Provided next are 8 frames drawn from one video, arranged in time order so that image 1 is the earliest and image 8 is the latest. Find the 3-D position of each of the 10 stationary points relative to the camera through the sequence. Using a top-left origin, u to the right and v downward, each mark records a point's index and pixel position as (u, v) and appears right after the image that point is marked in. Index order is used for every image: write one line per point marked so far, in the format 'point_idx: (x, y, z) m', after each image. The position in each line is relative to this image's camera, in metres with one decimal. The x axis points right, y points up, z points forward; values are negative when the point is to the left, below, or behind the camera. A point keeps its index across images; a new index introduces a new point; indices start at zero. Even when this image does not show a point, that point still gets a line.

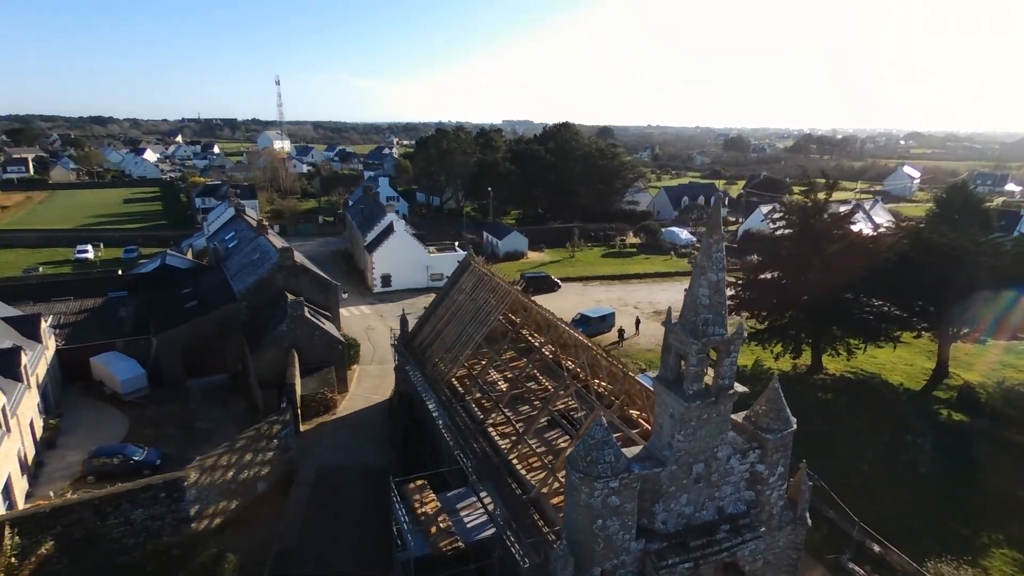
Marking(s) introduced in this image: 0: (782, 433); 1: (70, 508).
0: (+5.0, -2.7, +11.2) m
1: (-9.4, -4.7, +13.0) m
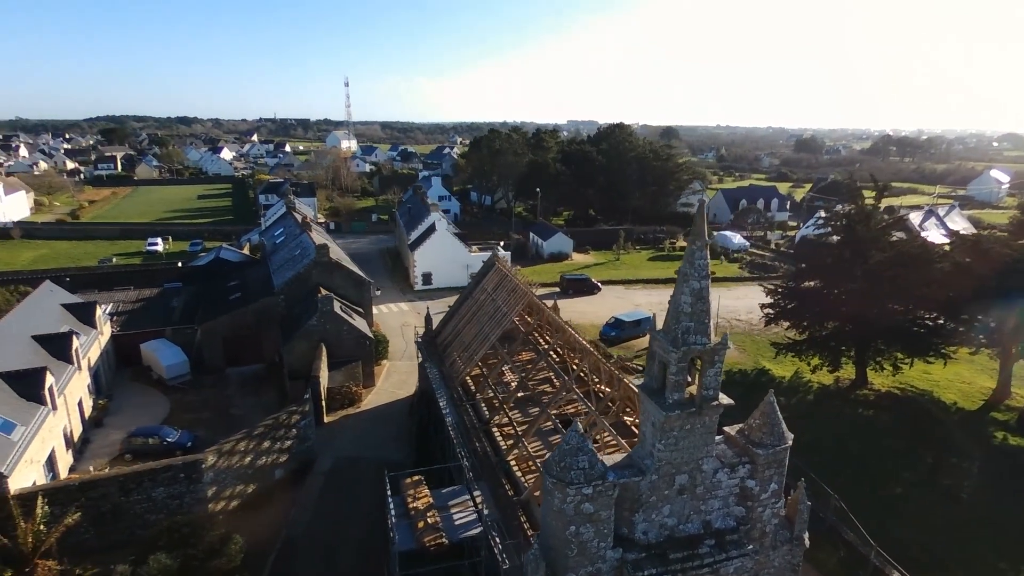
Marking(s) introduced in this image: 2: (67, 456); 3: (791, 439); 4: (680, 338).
0: (+4.7, -2.8, +10.8) m
1: (-9.5, -4.5, +14.0) m
2: (-12.7, -4.8, +17.4) m
3: (+5.1, -2.7, +11.1) m
4: (+2.7, -0.8, +9.8) m
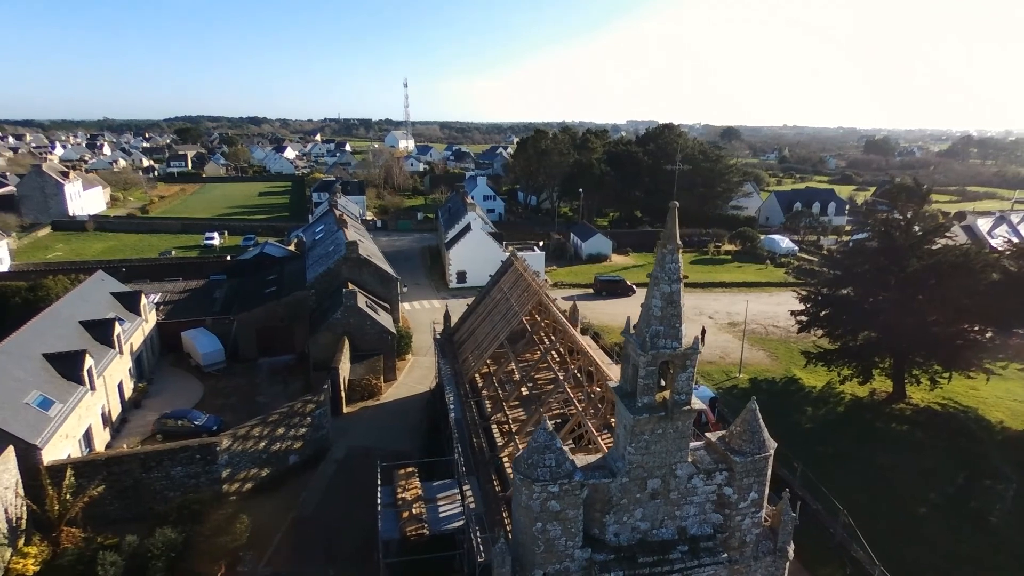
0: (+4.2, -2.9, +10.6) m
1: (-9.7, -4.2, +15.0) m
2: (-12.5, -4.5, +18.7) m
3: (+4.7, -2.9, +10.9) m
4: (+2.2, -0.9, +9.8) m
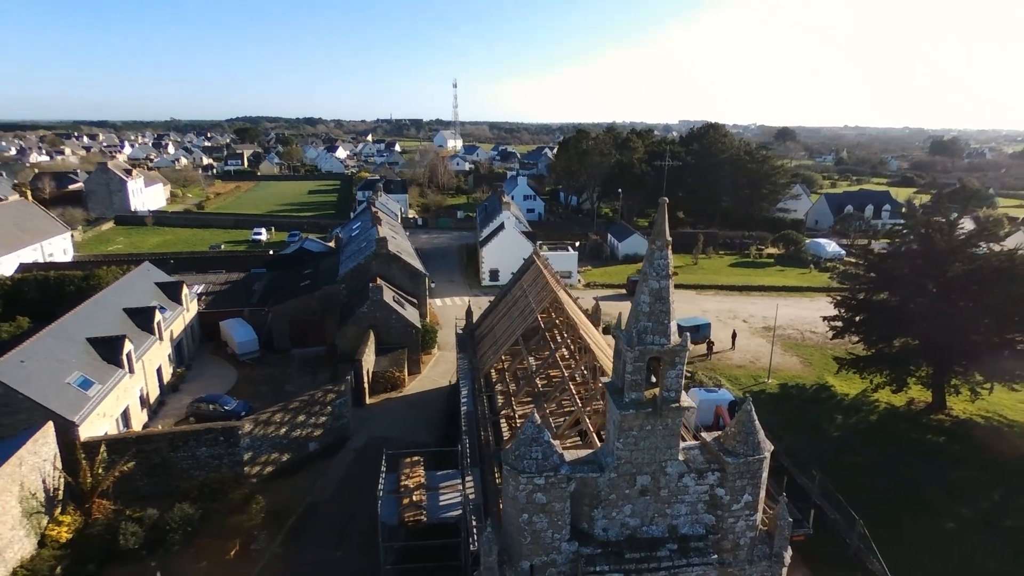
0: (+4.0, -2.9, +10.5) m
1: (-9.5, -3.9, +15.9) m
2: (-12.1, -4.1, +19.8) m
3: (+4.5, -2.8, +10.7) m
4: (+2.0, -0.8, +9.8) m
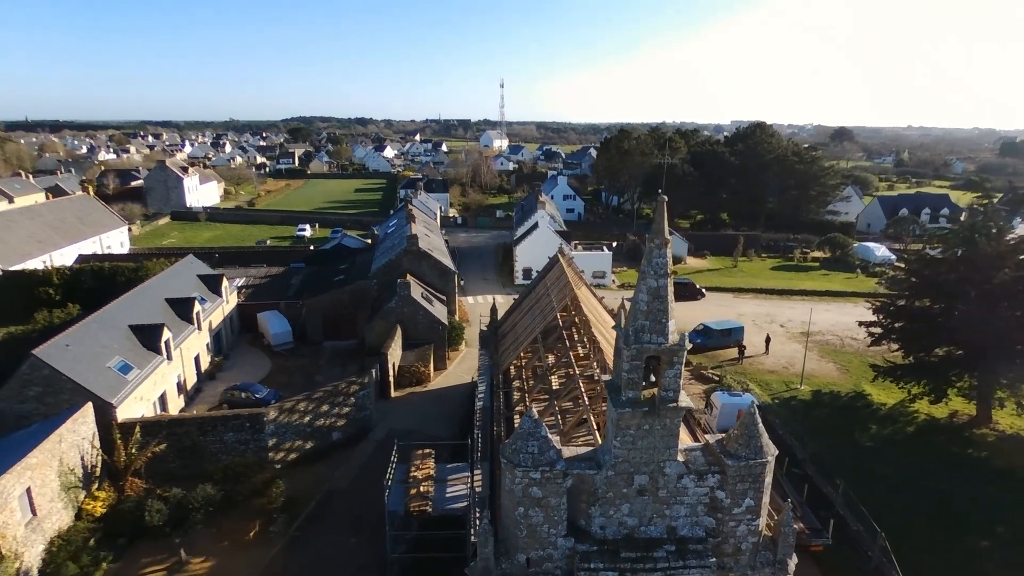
0: (+4.0, -2.9, +10.3) m
1: (-9.1, -3.7, +16.7) m
2: (-11.4, -3.8, +20.8) m
3: (+4.5, -2.9, +10.5) m
4: (+1.9, -0.8, +9.8) m
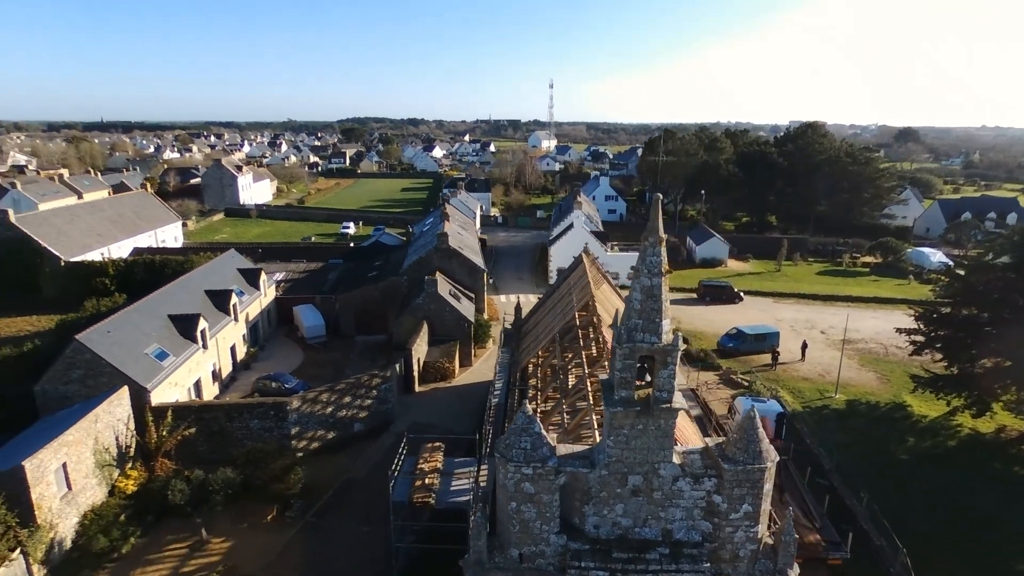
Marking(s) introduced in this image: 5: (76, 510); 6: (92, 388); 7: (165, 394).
0: (+3.9, -3.0, +10.1) m
1: (-8.7, -3.4, +17.5) m
2: (-10.7, -3.5, +21.8) m
3: (+4.4, -2.9, +10.2) m
4: (+1.8, -0.7, +9.7) m
5: (-10.4, -5.3, +14.5) m
6: (-11.7, -2.8, +17.0) m
7: (-10.3, -3.1, +18.1) m
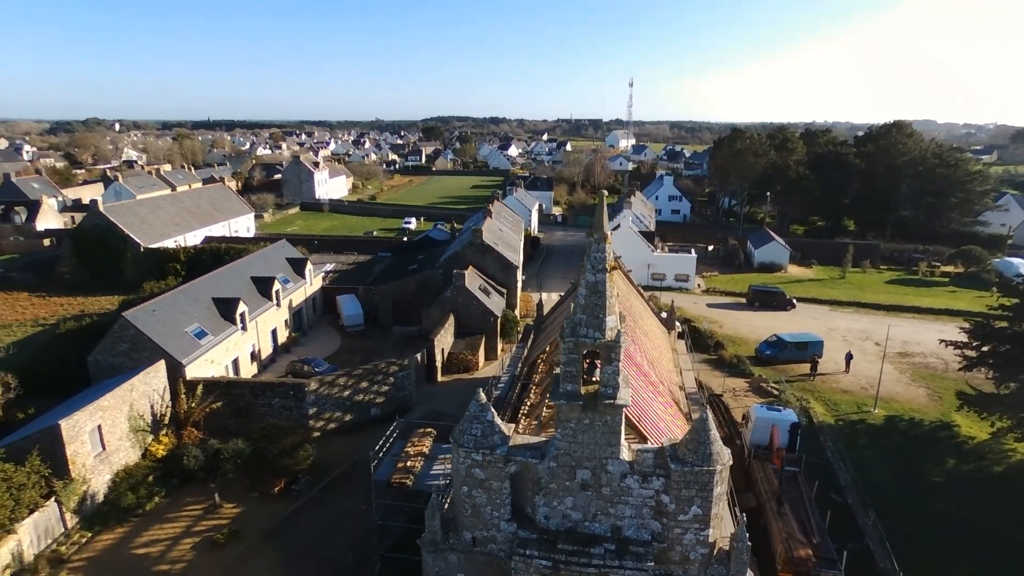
0: (+2.9, -2.9, +10.0) m
1: (-8.6, -3.0, +18.9) m
2: (-10.0, -3.0, +23.4) m
3: (+3.5, -2.9, +10.0) m
4: (+1.0, -0.7, +9.8) m
5: (-10.7, -4.8, +16.2) m
6: (-11.6, -2.2, +18.8) m
7: (-10.1, -2.6, +19.7) m
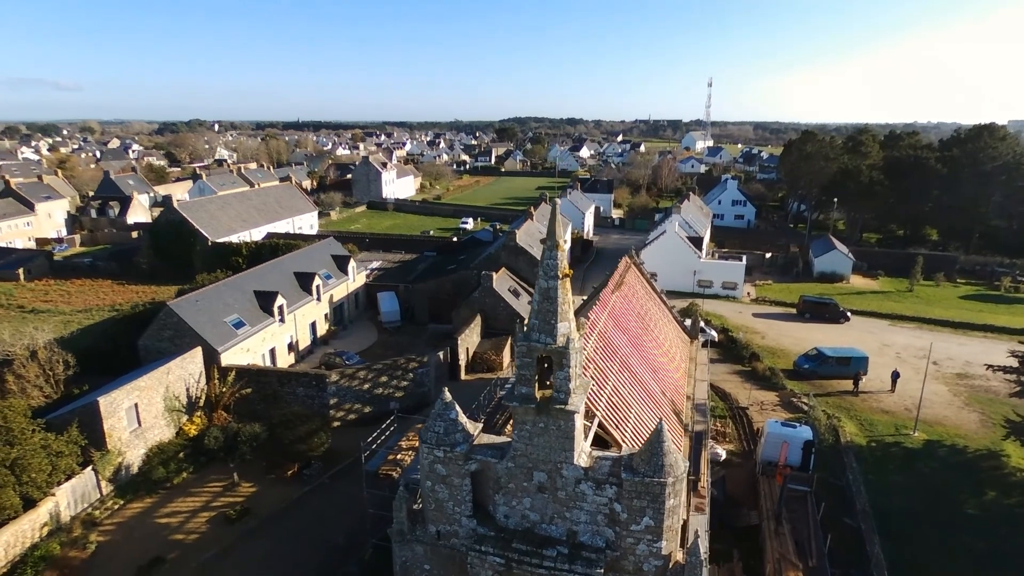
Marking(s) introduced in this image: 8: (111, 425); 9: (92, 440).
0: (+2.1, -3.1, +10.0) m
1: (-8.2, -2.8, +20.2) m
2: (-9.1, -2.8, +24.8) m
3: (+2.7, -3.1, +10.0) m
4: (+0.2, -0.8, +10.1) m
5: (-10.7, -4.5, +17.7) m
6: (-11.2, -1.9, +20.4) m
7: (-9.6, -2.4, +21.2) m
8: (-10.9, -3.7, +16.5) m
9: (-11.3, -4.1, +16.4) m
